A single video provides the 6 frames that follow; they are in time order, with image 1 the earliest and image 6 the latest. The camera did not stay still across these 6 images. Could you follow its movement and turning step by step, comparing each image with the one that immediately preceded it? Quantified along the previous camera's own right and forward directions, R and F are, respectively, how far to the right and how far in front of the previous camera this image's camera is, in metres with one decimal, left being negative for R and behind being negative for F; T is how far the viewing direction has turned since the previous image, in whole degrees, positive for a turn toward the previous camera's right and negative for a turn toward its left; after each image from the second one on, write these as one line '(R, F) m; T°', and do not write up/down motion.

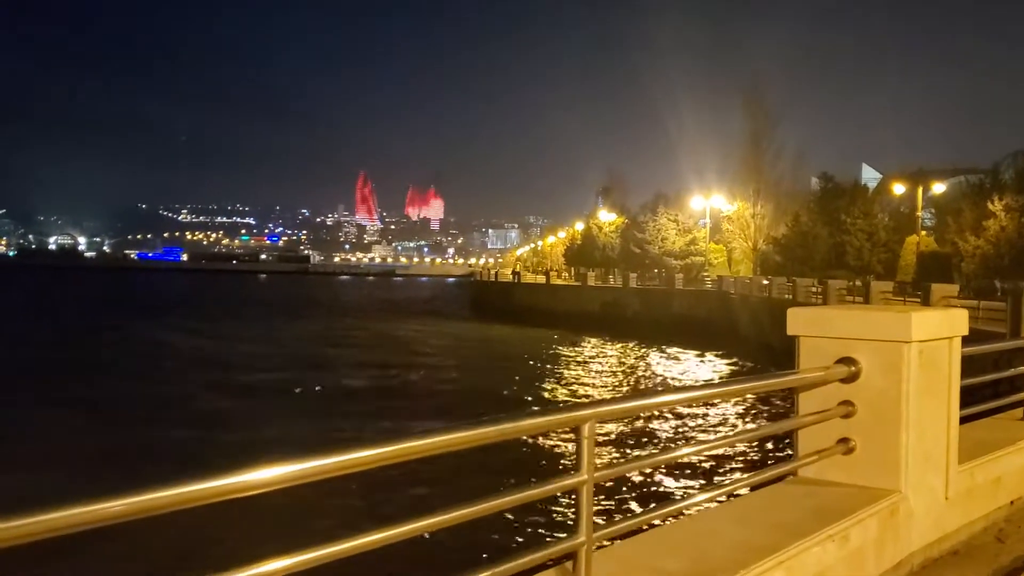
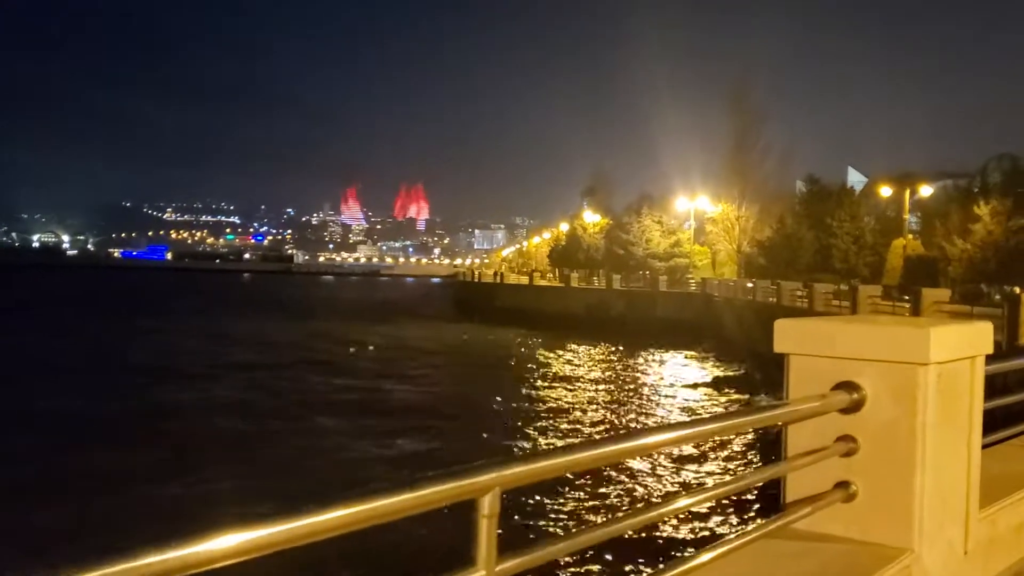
(+0.2, +1.0) m; +1°
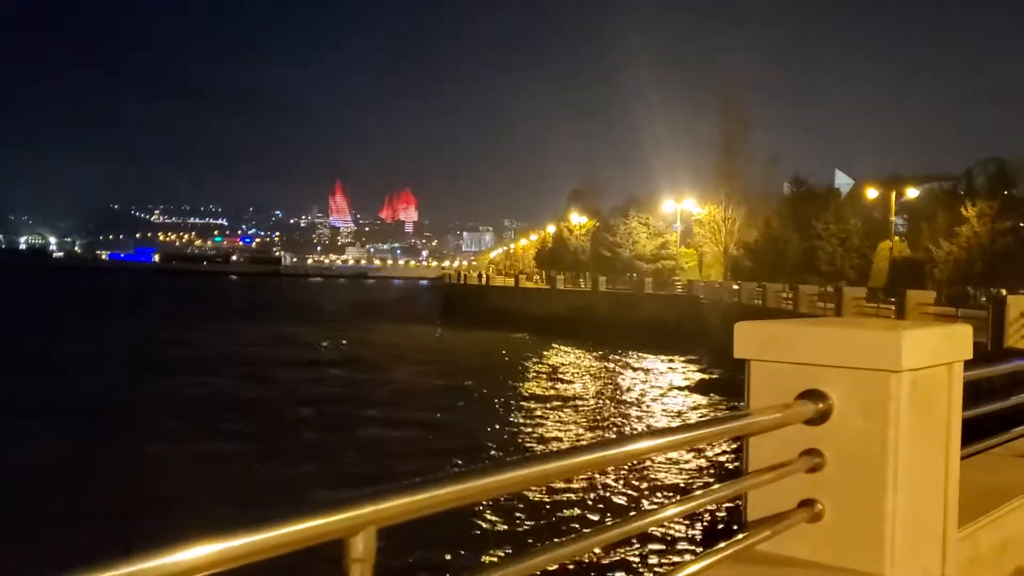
(+0.2, +0.4) m; +1°
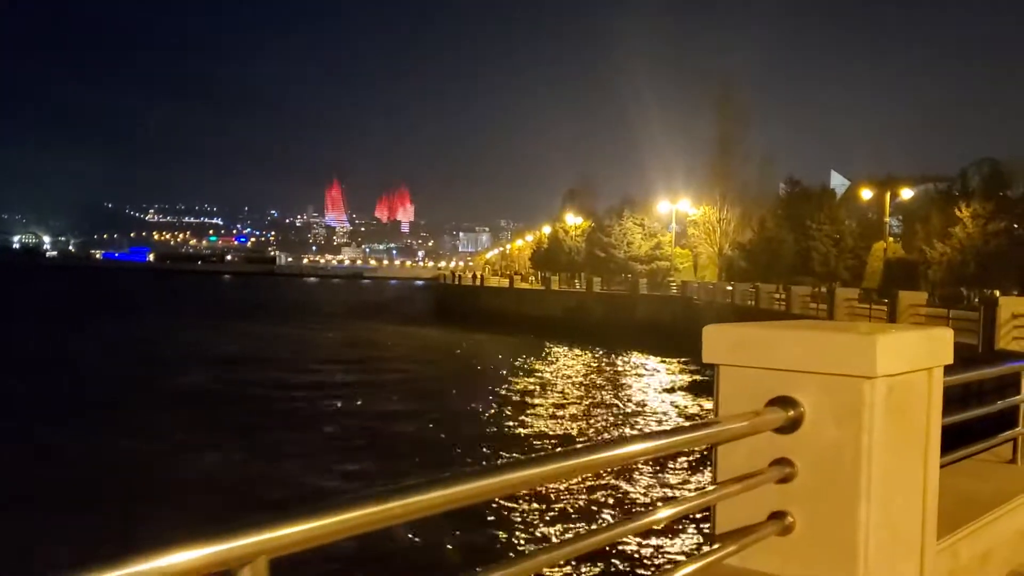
(+0.1, +0.2) m; 0°
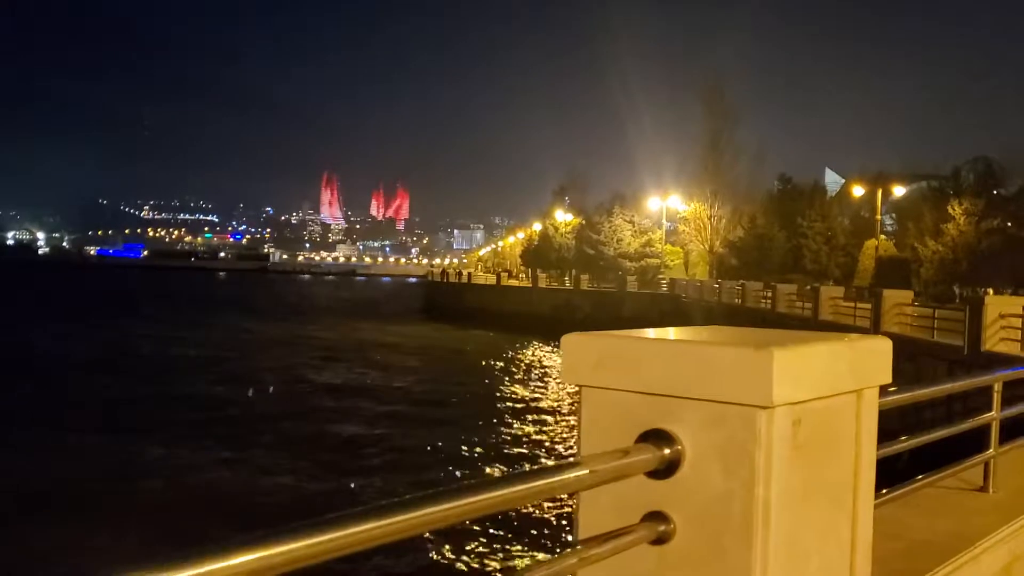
(+0.5, +0.9) m; 0°
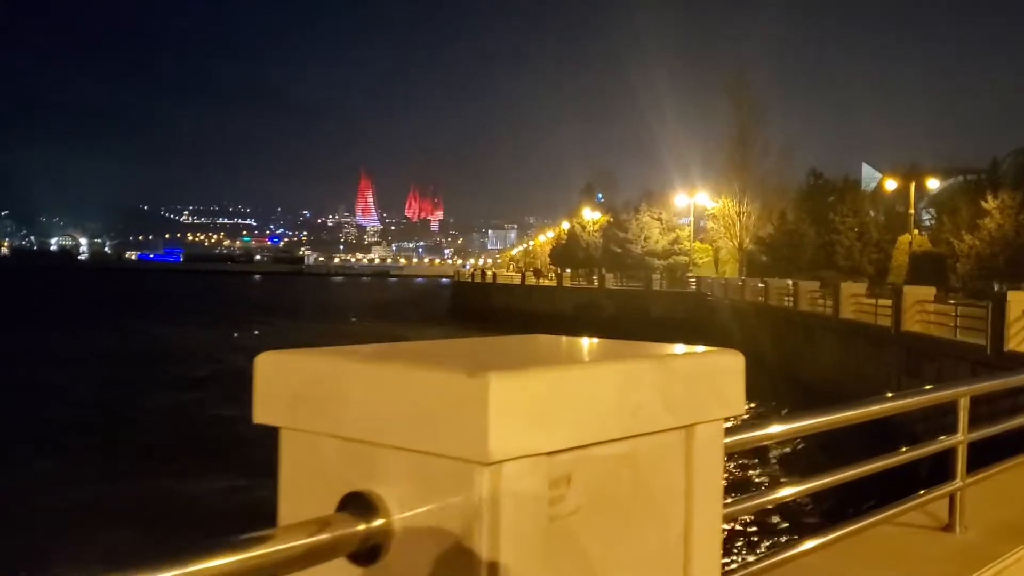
(+0.7, +0.8) m; -2°
